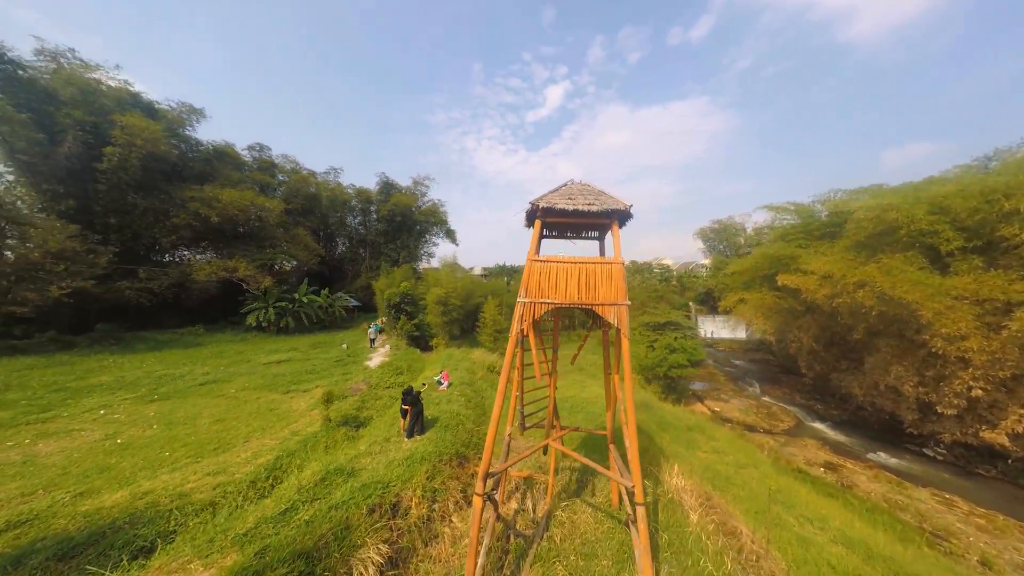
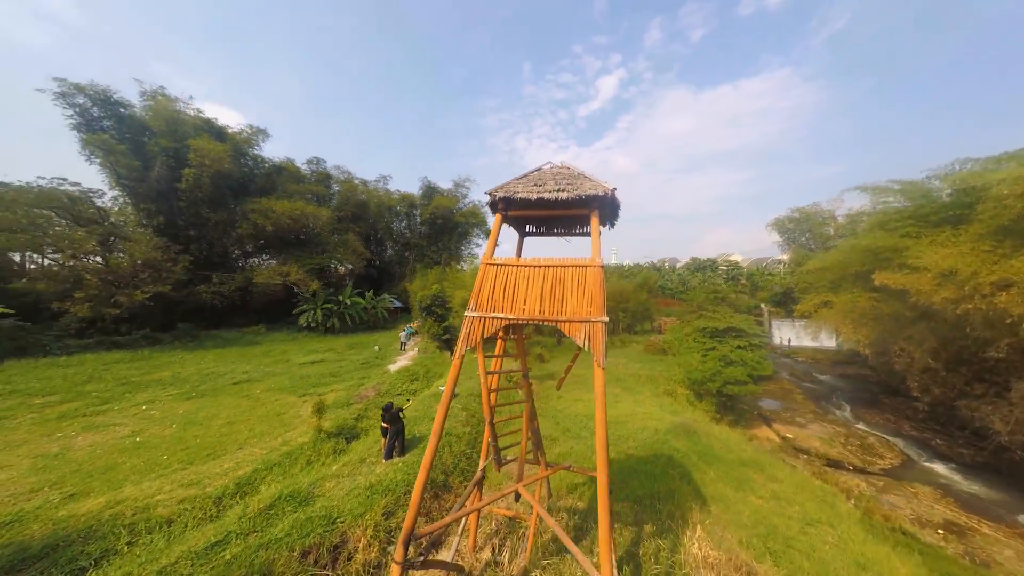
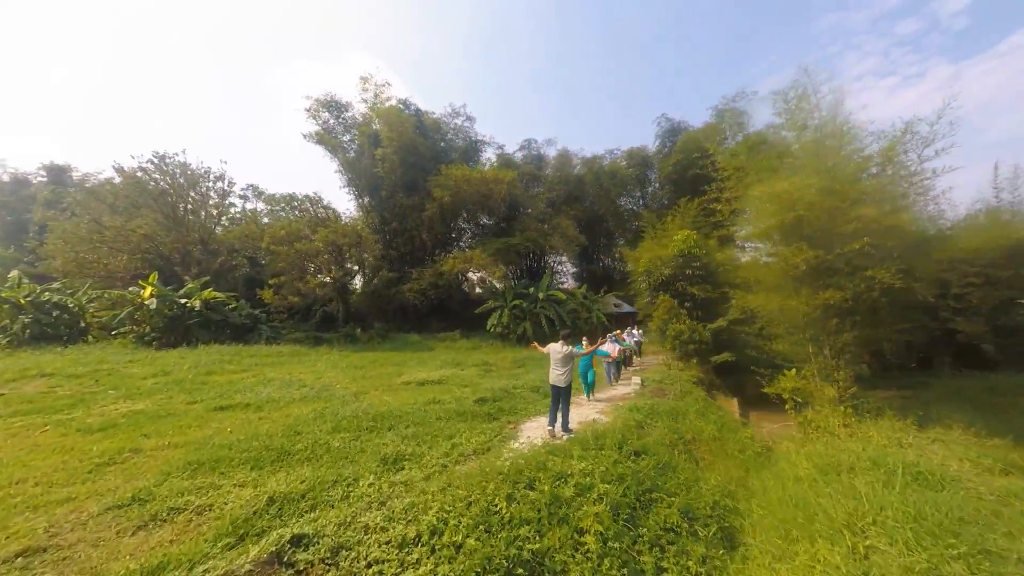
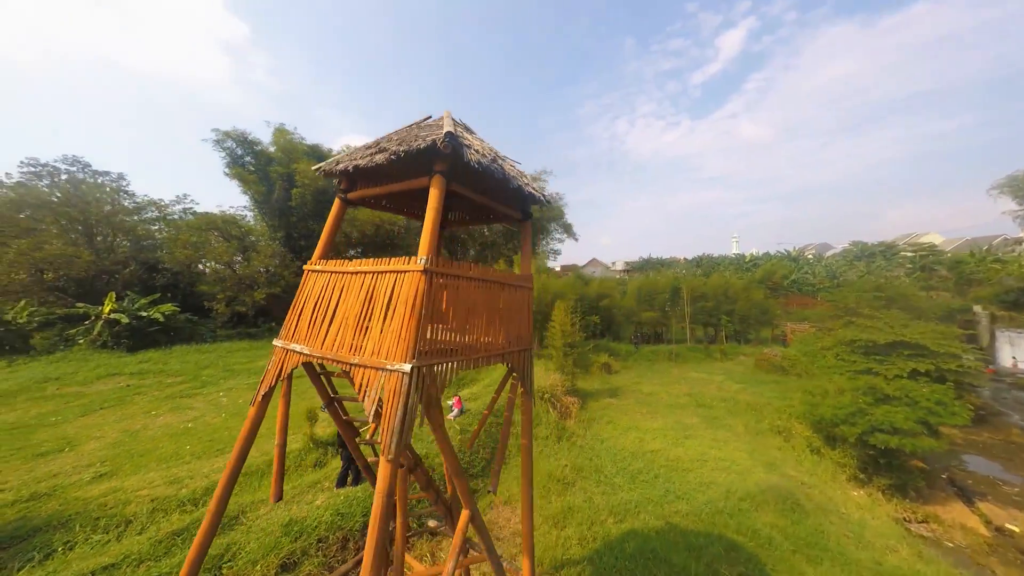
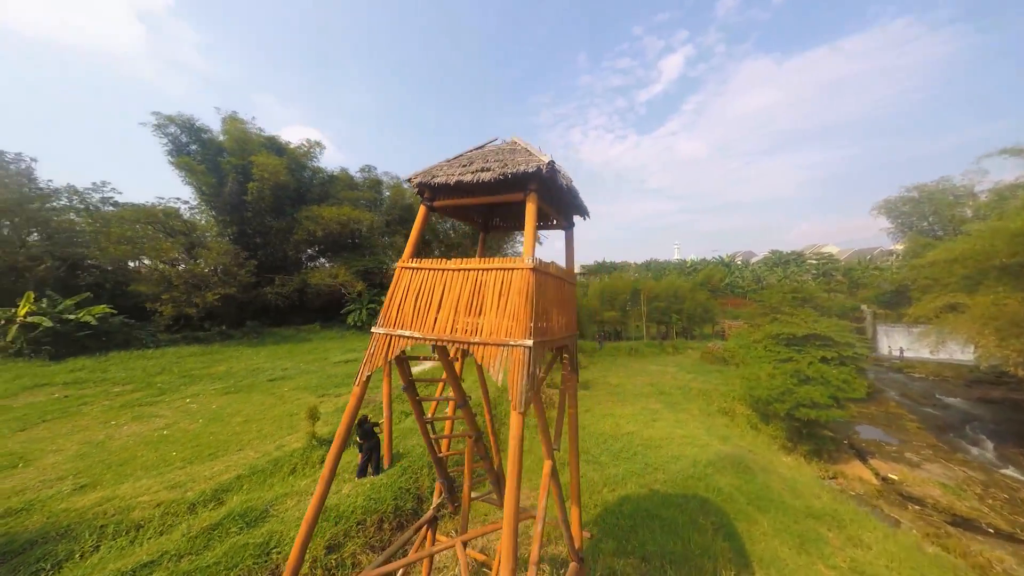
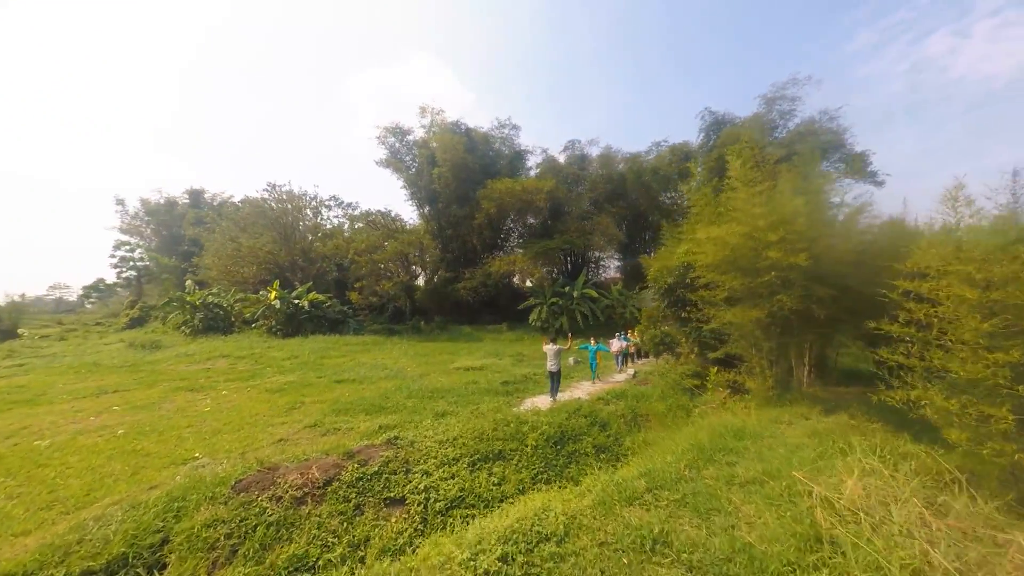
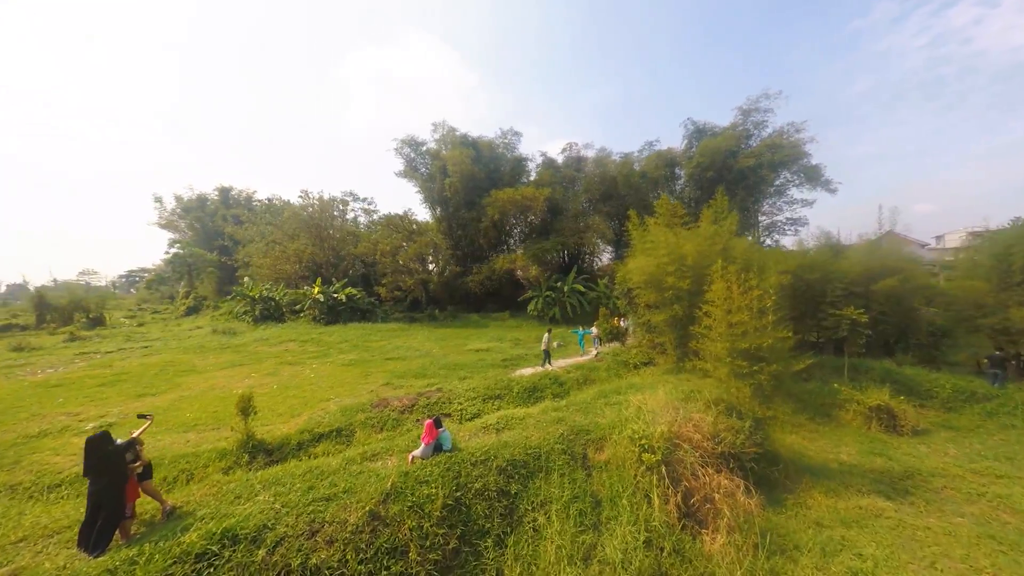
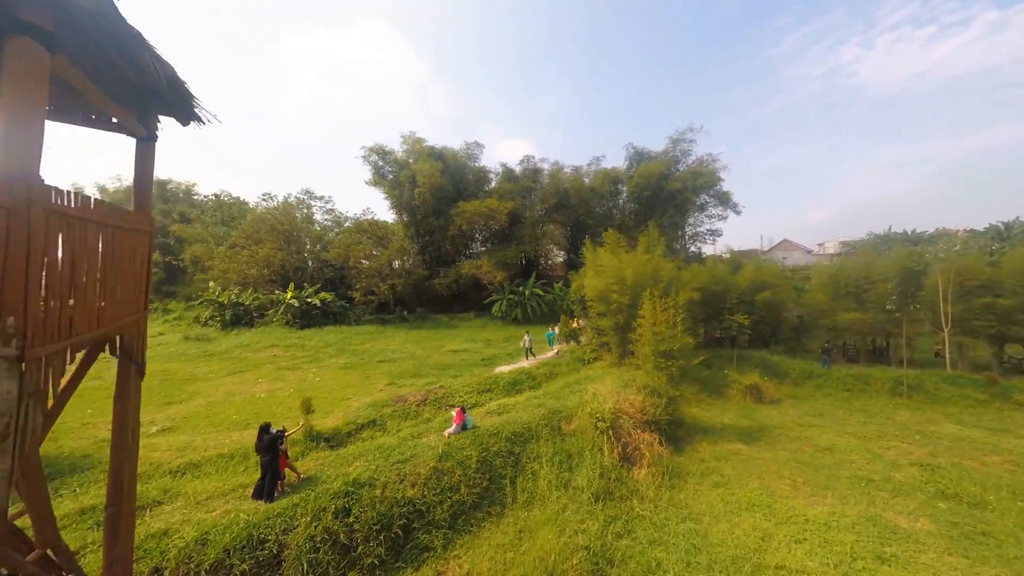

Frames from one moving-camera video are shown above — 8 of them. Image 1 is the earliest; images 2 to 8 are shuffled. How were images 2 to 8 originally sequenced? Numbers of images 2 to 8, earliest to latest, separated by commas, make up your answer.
2, 5, 4, 8, 7, 6, 3
